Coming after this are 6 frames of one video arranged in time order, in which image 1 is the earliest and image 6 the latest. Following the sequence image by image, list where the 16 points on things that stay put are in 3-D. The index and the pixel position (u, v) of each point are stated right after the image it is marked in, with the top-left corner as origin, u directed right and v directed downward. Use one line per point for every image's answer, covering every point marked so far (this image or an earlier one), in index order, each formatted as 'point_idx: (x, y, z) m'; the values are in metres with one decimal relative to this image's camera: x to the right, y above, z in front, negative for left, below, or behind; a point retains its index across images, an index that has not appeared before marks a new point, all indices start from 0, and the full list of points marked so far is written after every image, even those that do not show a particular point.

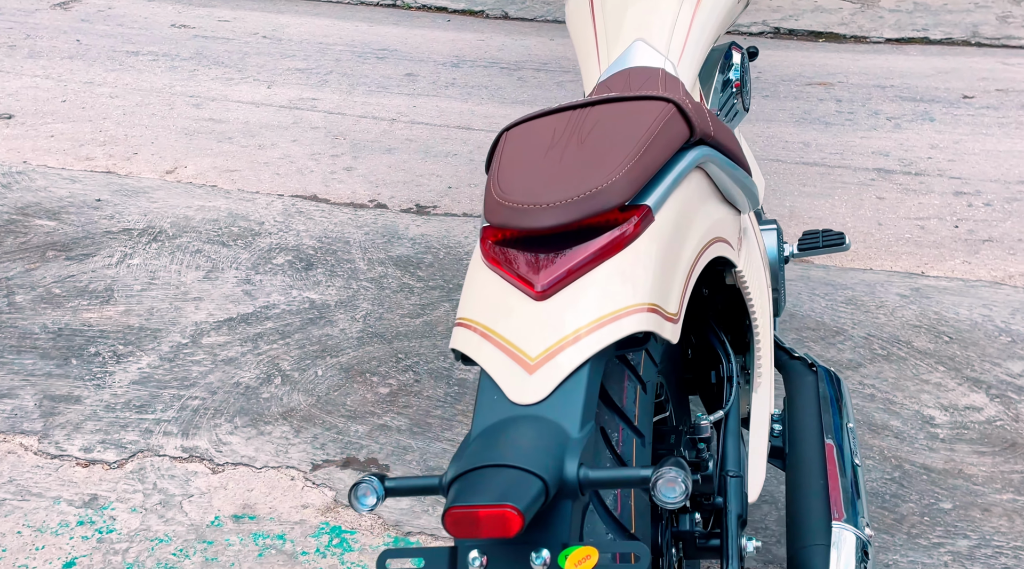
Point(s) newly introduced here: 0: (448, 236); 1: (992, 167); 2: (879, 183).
0: (-0.3, +0.2, +5.6) m
1: (+2.9, +0.7, +7.5) m
2: (+2.2, +0.6, +7.2) m
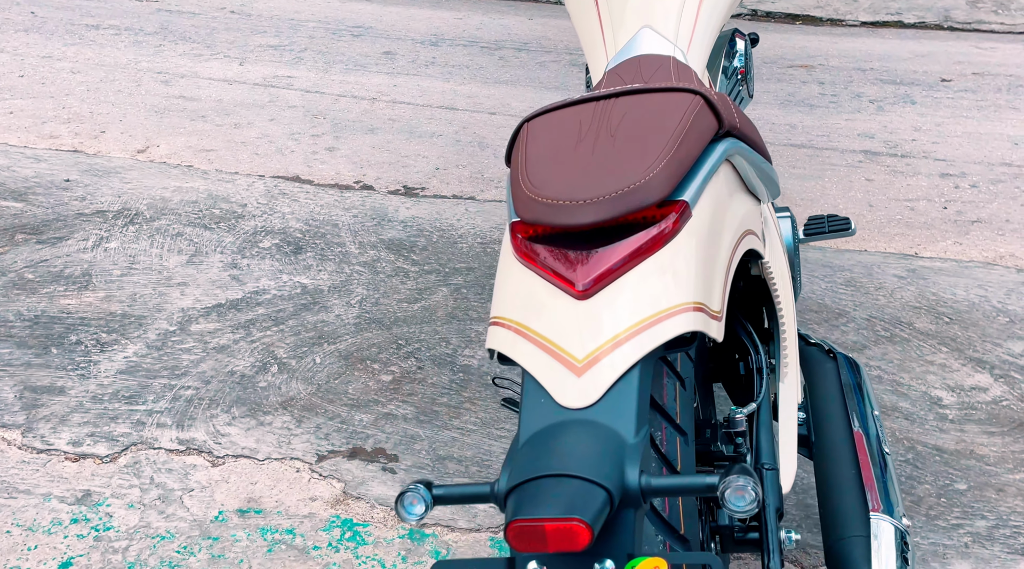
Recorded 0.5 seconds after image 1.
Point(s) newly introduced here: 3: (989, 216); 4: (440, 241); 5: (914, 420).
0: (-0.3, +0.3, +5.4) m
1: (+2.8, +0.8, +7.4) m
2: (+2.1, +0.7, +7.1) m
3: (+2.5, +0.4, +6.6) m
4: (-0.3, +0.2, +5.2) m
5: (+1.5, -0.5, +4.7) m
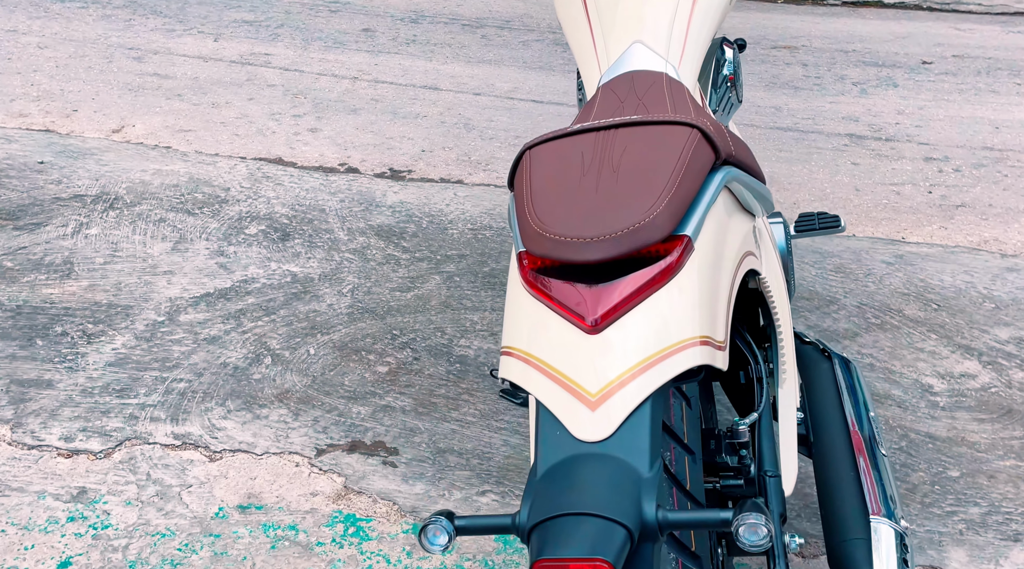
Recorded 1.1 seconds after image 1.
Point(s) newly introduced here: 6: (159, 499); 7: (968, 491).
0: (-0.4, +0.4, +5.4) m
1: (+2.7, +0.9, +7.4) m
2: (+2.0, +0.8, +7.1) m
3: (+2.5, +0.5, +6.6) m
4: (-0.3, +0.2, +5.1) m
5: (+1.5, -0.5, +4.7) m
6: (-1.0, -0.6, +3.4) m
7: (+1.6, -0.7, +4.3) m
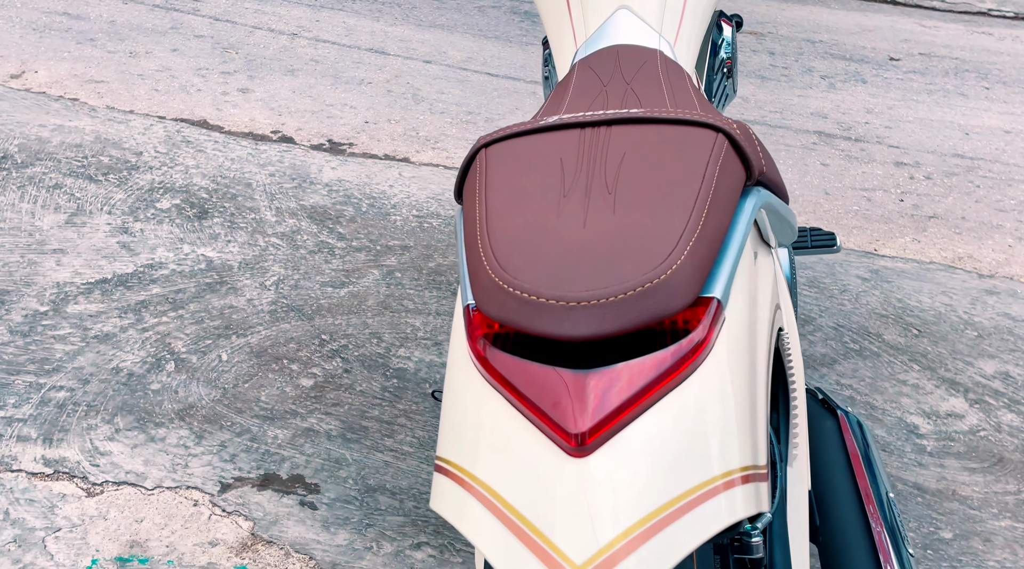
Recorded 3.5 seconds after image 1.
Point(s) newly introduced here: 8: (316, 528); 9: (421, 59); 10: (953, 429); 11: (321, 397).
0: (-0.6, +0.4, +4.8) m
1: (+2.4, +0.8, +7.0) m
2: (+1.7, +0.7, +6.7) m
3: (+2.2, +0.4, +6.2) m
4: (-0.5, +0.3, +4.5) m
5: (+1.3, -0.6, +4.3) m
6: (-1.1, -0.6, +2.8) m
7: (+1.4, -0.8, +3.9) m
8: (-0.5, -0.6, +3.0) m
9: (-0.5, +1.2, +6.4) m
10: (+1.6, -0.5, +4.4) m
11: (-0.5, -0.3, +3.4) m
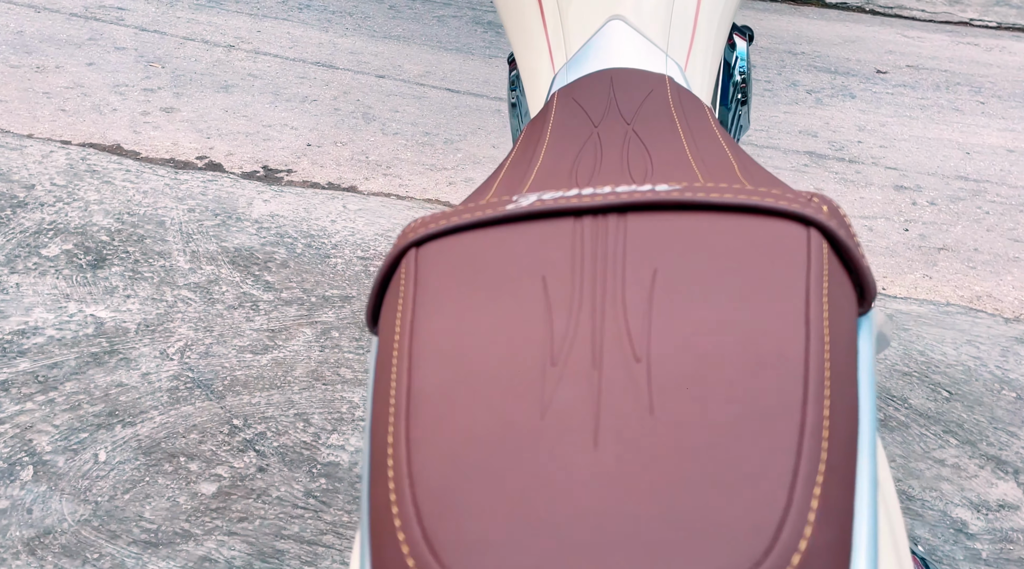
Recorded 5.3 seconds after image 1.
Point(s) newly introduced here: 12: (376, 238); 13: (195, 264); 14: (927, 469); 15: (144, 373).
0: (-0.7, +0.2, +4.1) m
1: (+2.2, +0.6, +6.4) m
2: (+1.5, +0.5, +6.0) m
3: (+2.0, +0.2, +5.5) m
4: (-0.6, +0.1, +3.8) m
5: (+1.2, -0.7, +3.6) m
6: (-1.2, -0.7, +2.1) m
7: (+1.3, -1.0, +3.2) m
8: (-0.6, -0.7, +2.2) m
9: (-0.6, +1.0, +5.6) m
10: (+1.4, -0.7, +3.7) m
11: (-0.6, -0.5, +2.6) m
12: (-0.5, +0.1, +4.0) m
13: (-1.0, +0.1, +3.7) m
14: (+1.3, -0.5, +3.9) m
15: (-0.9, -0.2, +3.0) m
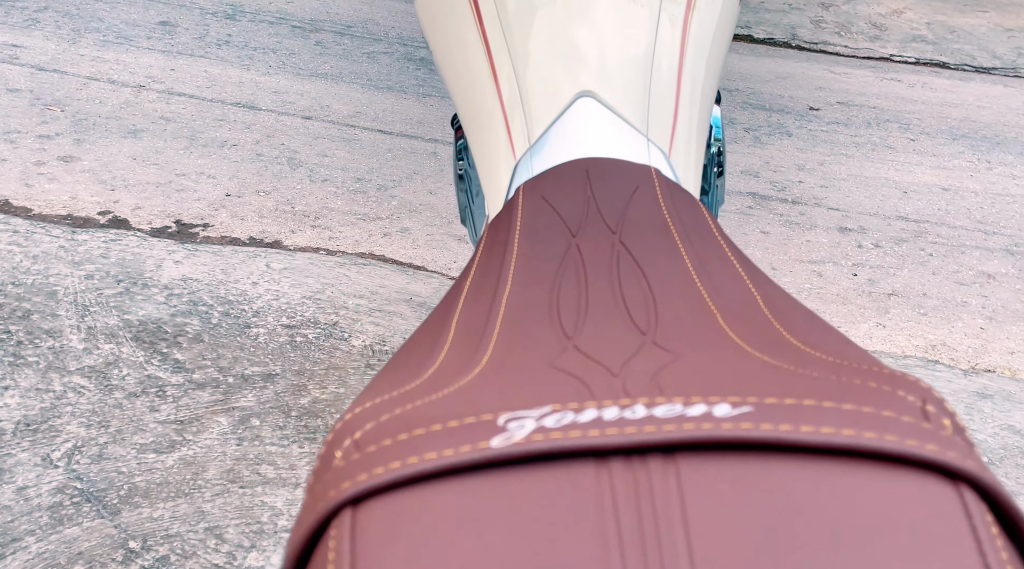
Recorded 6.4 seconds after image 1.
0: (-0.8, 0.0, +3.5) m
1: (+1.9, +0.4, +6.0) m
2: (+1.2, +0.3, +5.6) m
3: (+1.8, -0.1, +5.2) m
4: (-0.8, -0.1, +3.3) m
5: (+1.1, -0.9, +3.1) m
6: (-1.2, -0.9, +1.5) m
7: (+1.2, -1.2, +2.8) m
8: (-0.6, -0.9, +1.7) m
9: (-0.9, +0.7, +5.1) m
10: (+1.3, -0.9, +3.3) m
11: (-0.7, -0.7, +2.1) m
12: (-0.6, -0.1, +3.5) m
13: (-1.1, -0.2, +3.2) m
14: (+1.1, -0.7, +3.4) m
15: (-1.0, -0.4, +2.5) m
